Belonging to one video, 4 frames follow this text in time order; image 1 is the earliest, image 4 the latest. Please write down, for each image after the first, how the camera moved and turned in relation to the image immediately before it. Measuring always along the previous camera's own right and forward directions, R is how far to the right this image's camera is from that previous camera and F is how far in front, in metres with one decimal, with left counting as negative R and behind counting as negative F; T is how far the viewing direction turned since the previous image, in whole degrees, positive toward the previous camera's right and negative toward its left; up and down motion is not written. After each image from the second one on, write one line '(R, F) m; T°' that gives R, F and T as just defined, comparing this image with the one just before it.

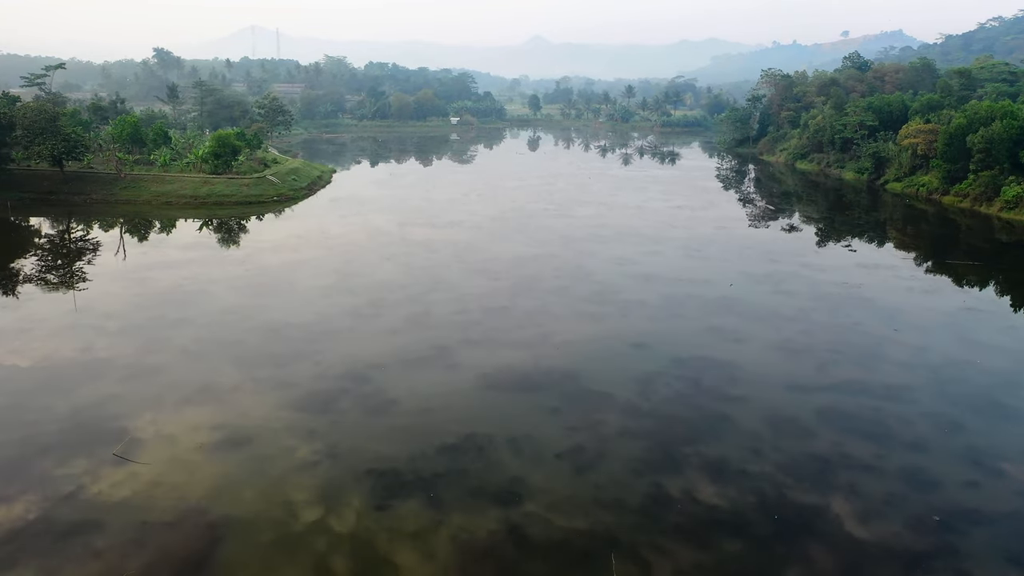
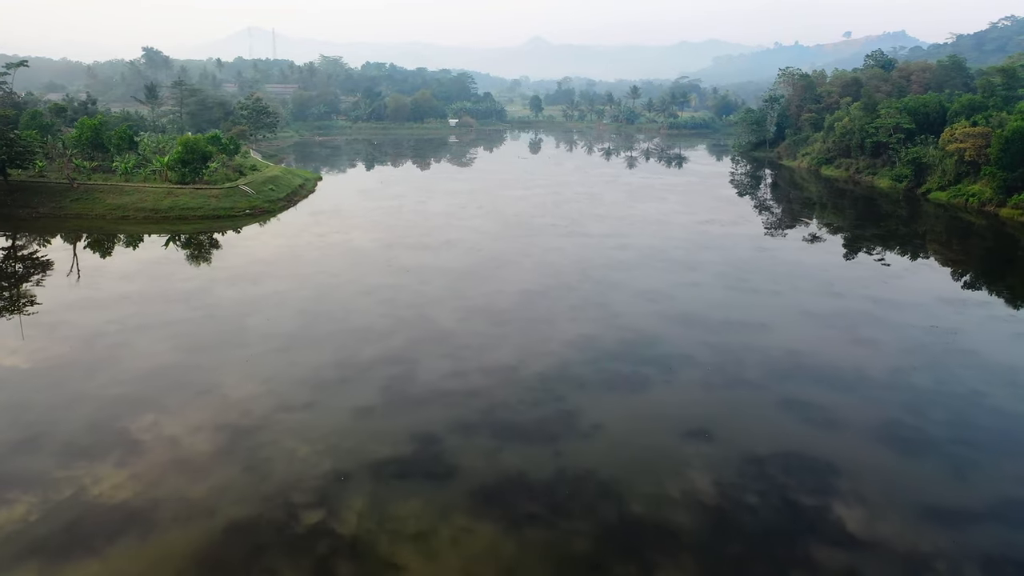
(-0.2, +4.9) m; 0°
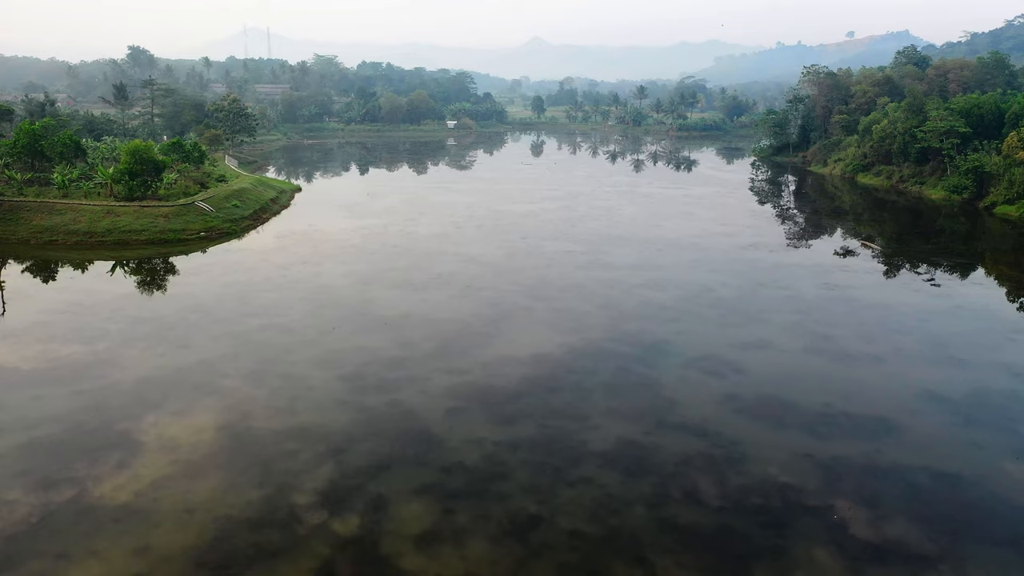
(-0.2, +6.0) m; 0°
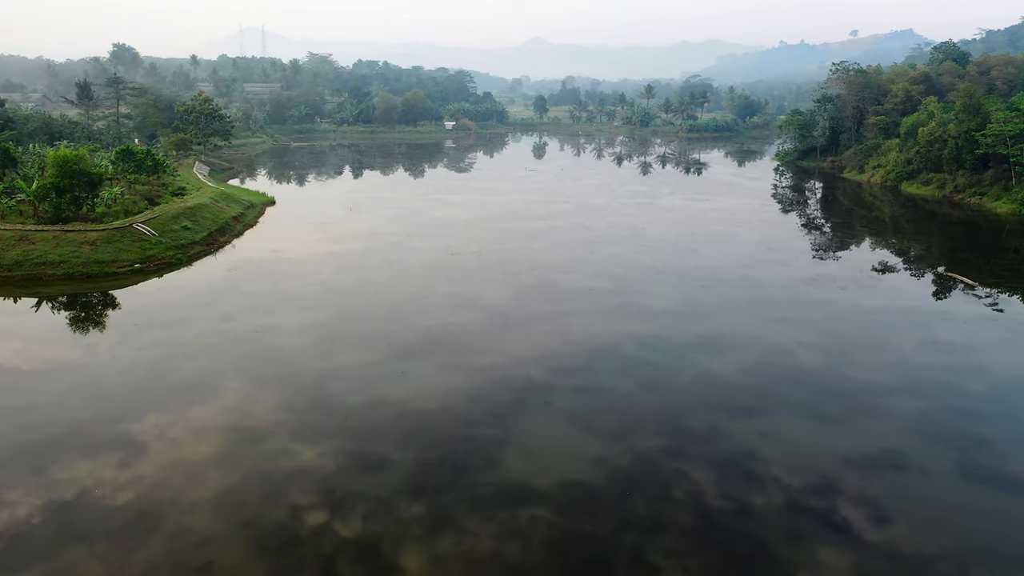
(-0.2, +5.9) m; 0°
